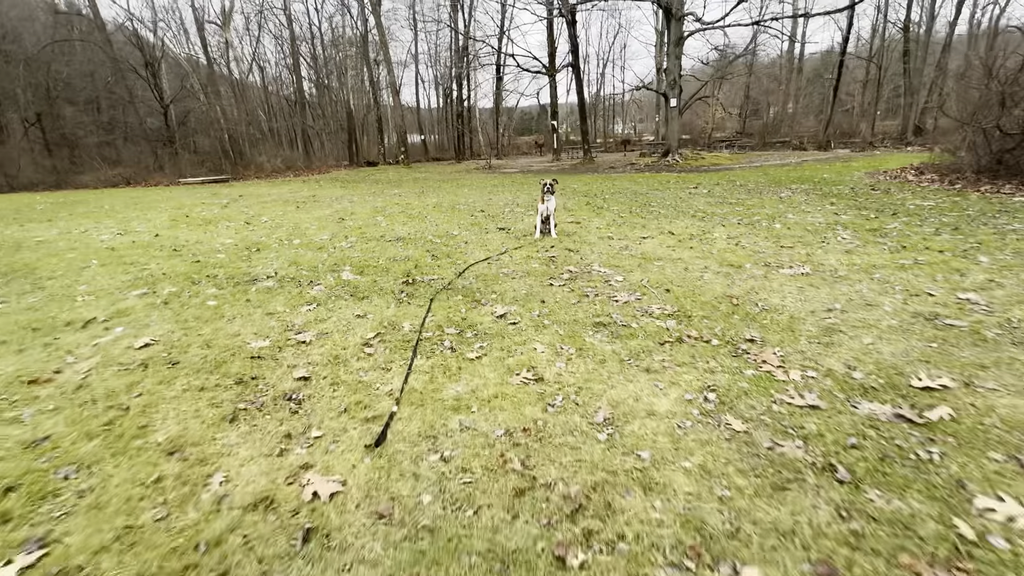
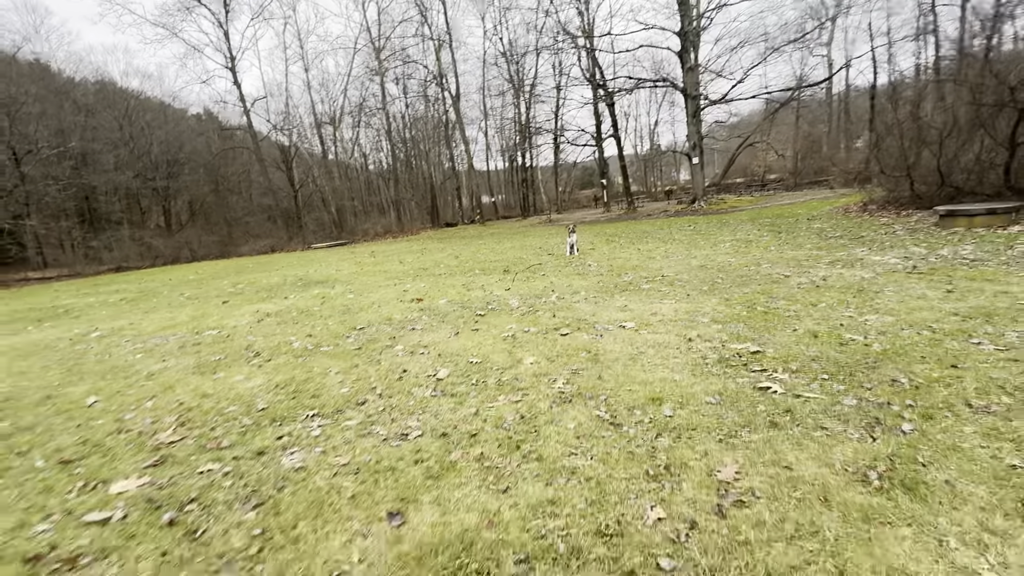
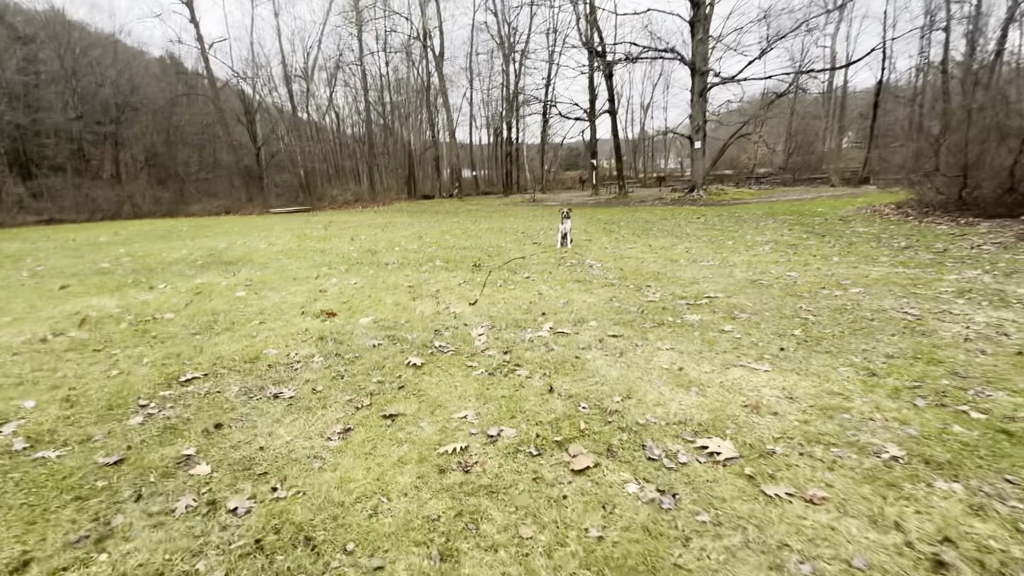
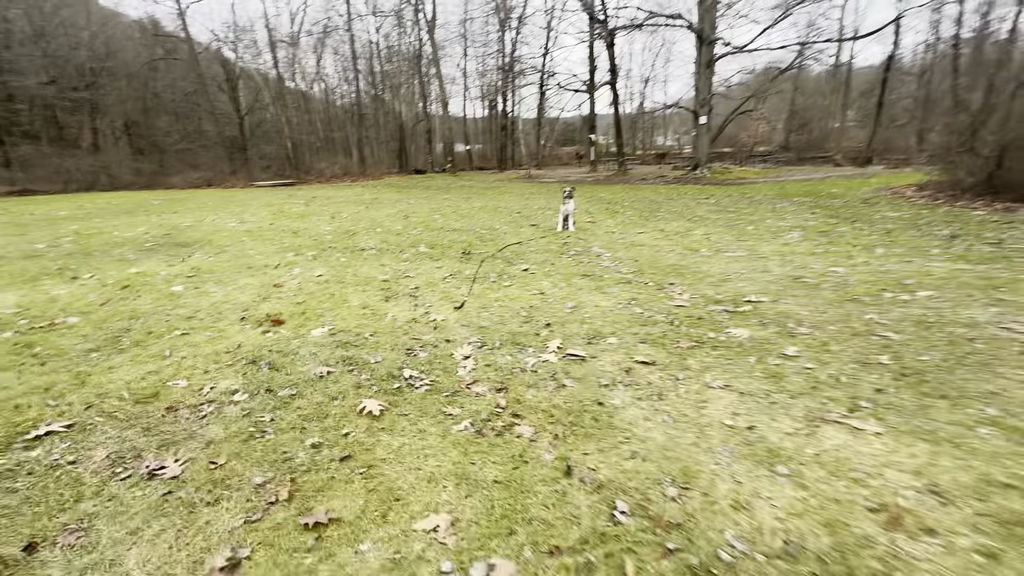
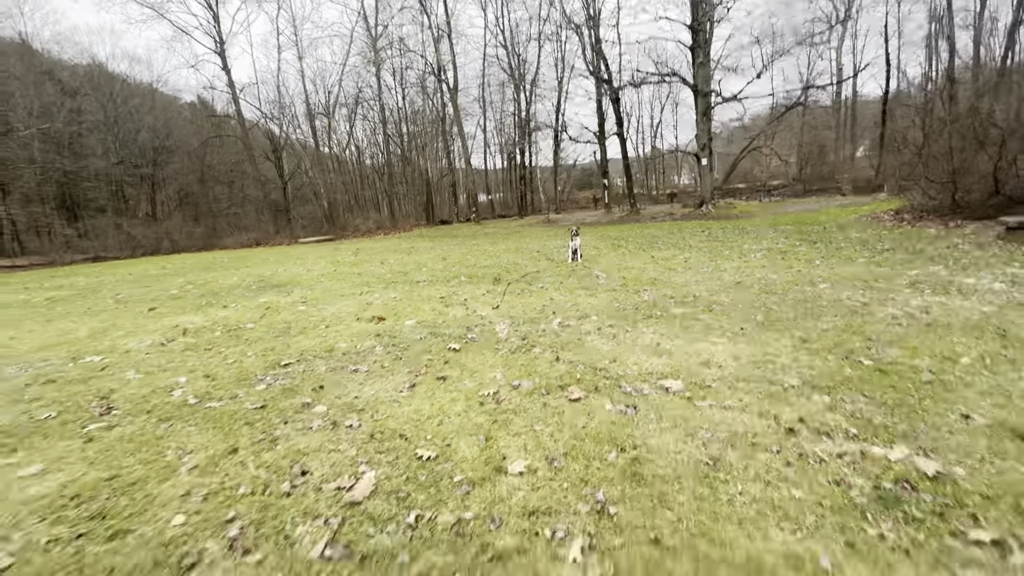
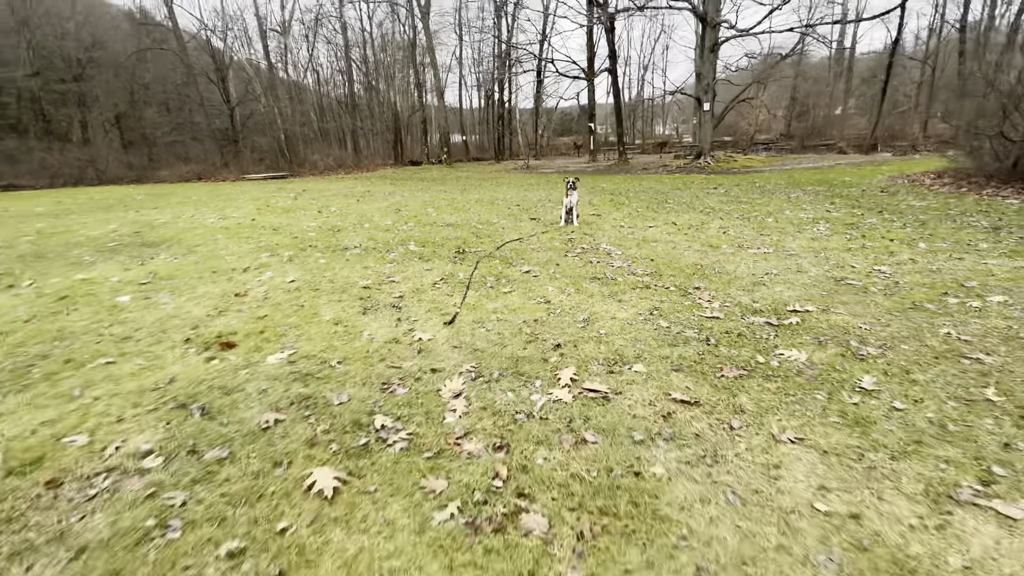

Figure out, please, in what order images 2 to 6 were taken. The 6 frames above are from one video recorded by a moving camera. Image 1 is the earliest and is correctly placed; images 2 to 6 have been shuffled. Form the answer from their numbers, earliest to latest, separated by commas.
6, 4, 3, 5, 2
